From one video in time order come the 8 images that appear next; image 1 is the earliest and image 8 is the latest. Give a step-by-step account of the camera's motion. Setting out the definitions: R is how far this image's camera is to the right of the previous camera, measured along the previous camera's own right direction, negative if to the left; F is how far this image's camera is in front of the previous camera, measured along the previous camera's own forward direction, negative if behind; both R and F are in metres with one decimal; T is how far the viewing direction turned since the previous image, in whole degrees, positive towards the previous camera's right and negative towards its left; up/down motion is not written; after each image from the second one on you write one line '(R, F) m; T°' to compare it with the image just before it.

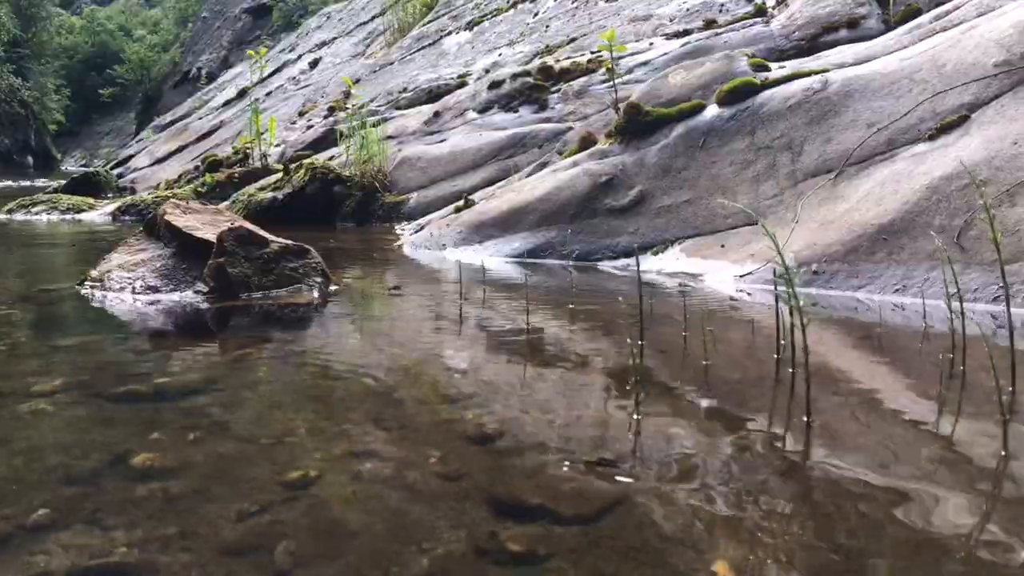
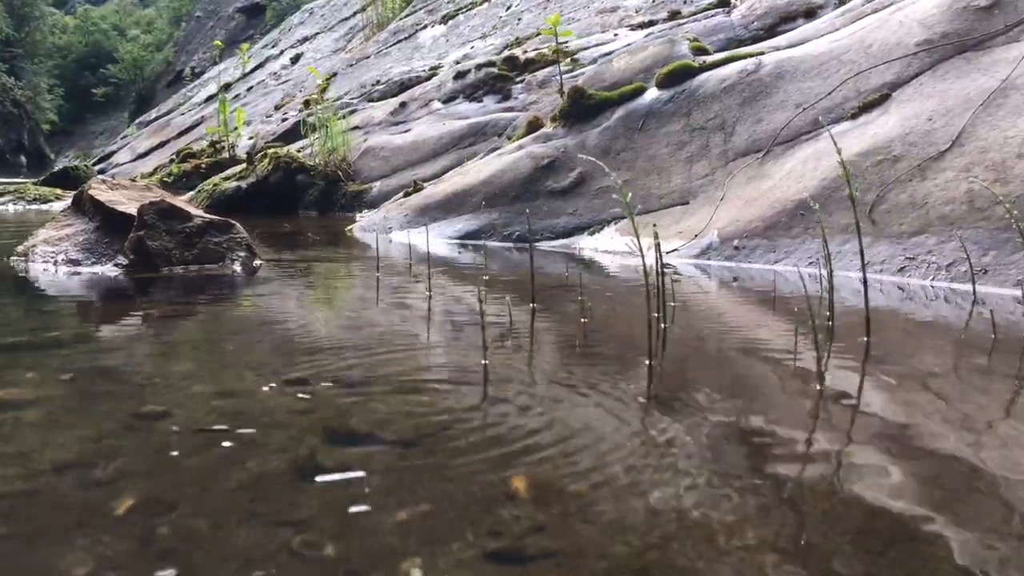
(+0.4, -0.1) m; 0°
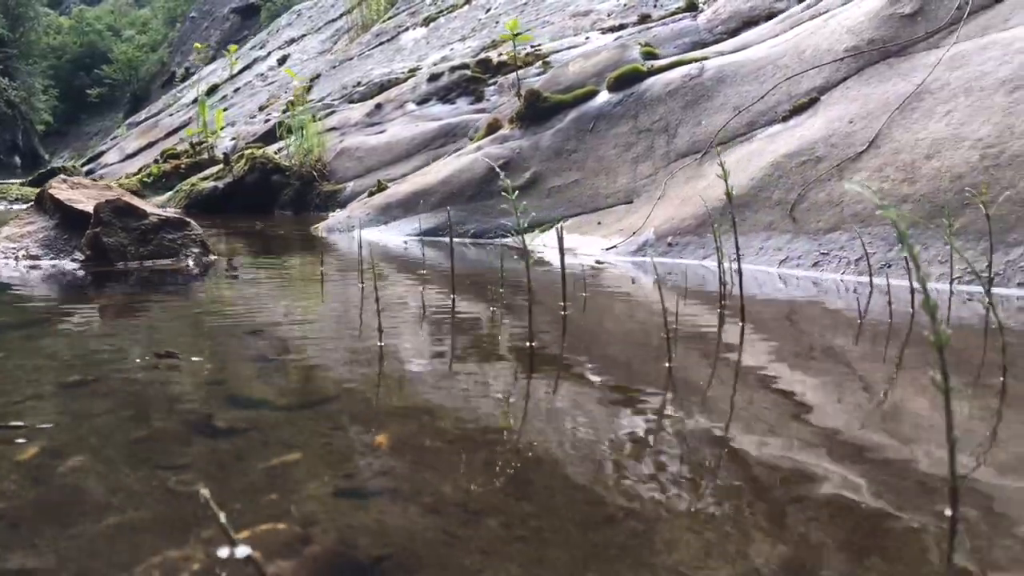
(+0.4, -0.3) m; 0°
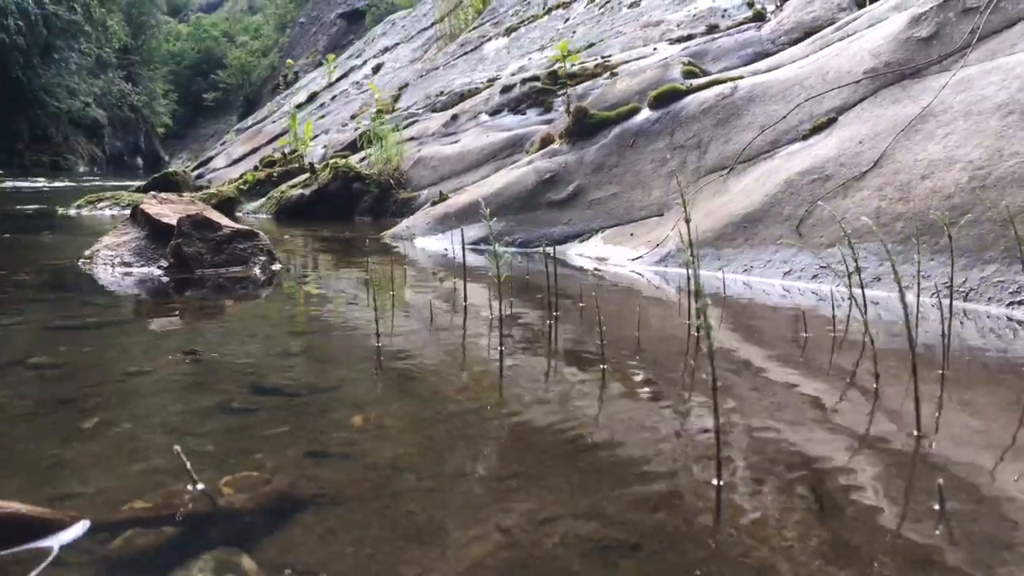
(+0.5, -0.6) m; -6°
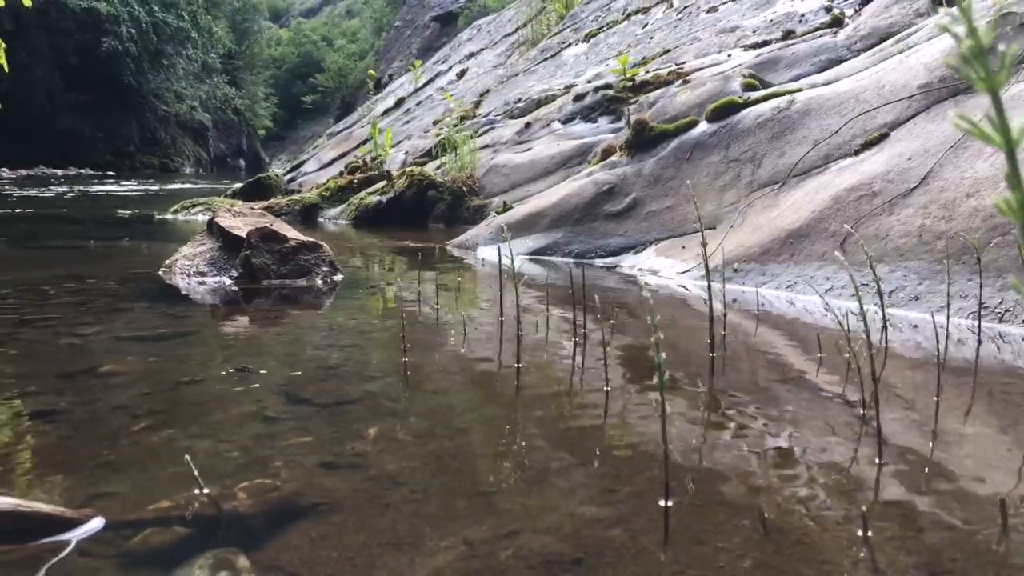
(+0.3, -0.2) m; -6°
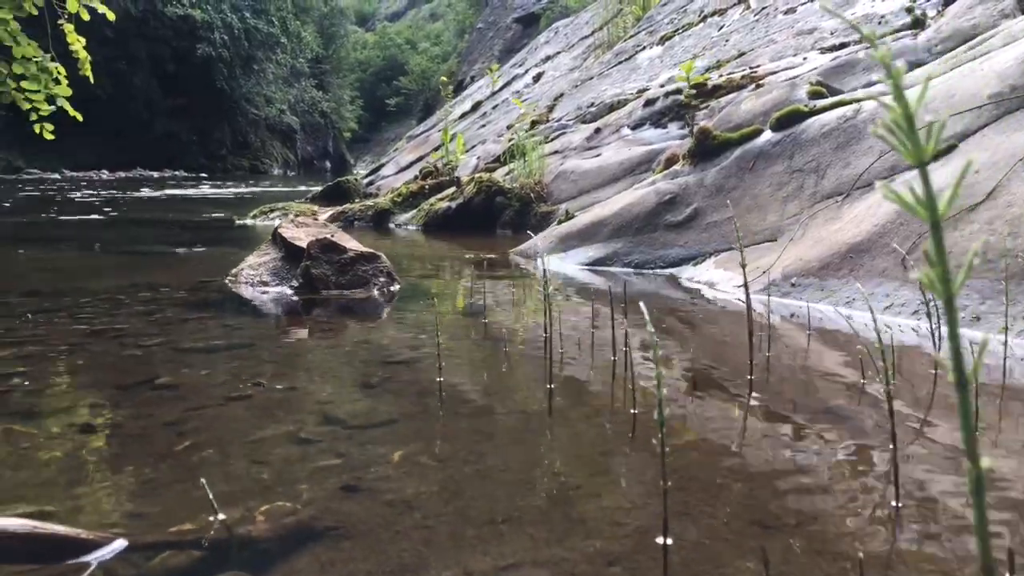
(+0.2, 0.0) m; -5°
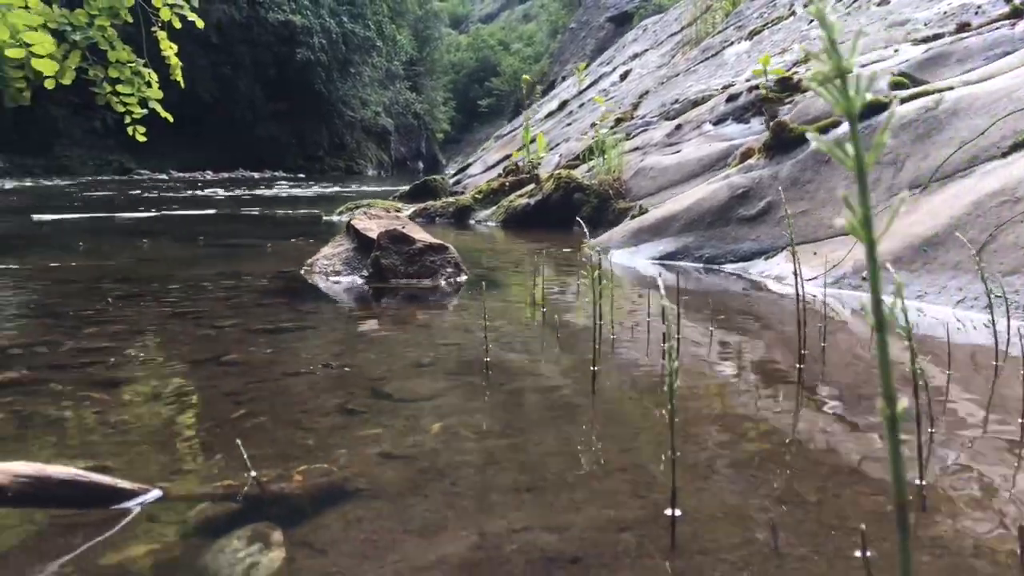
(+0.2, -0.1) m; -6°
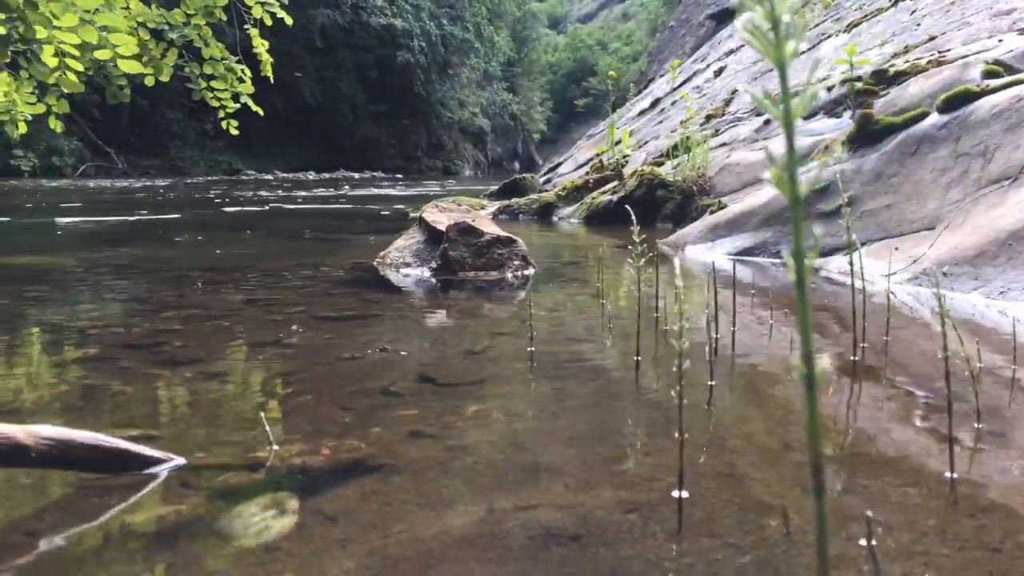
(+0.2, 0.0) m; -6°
